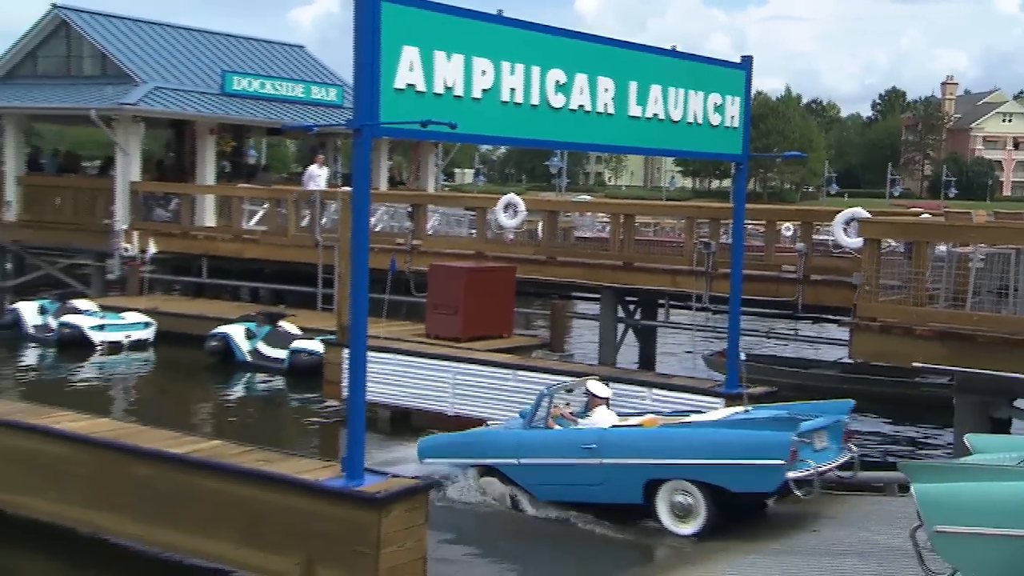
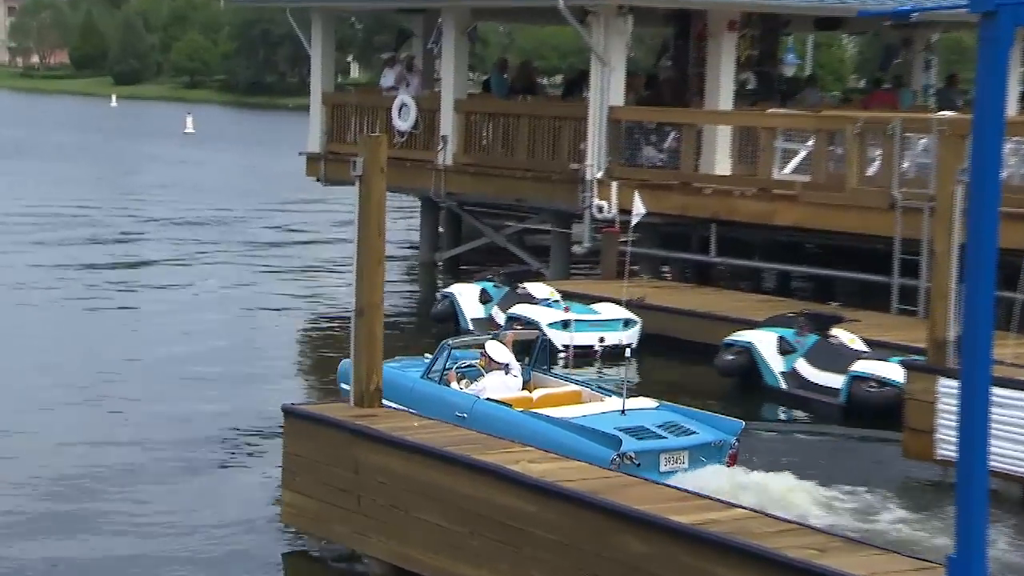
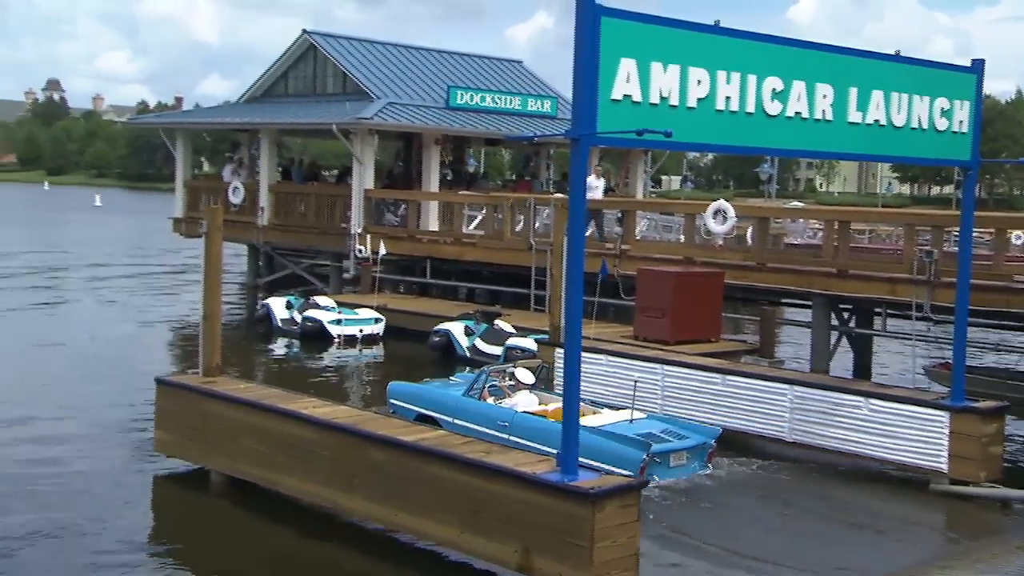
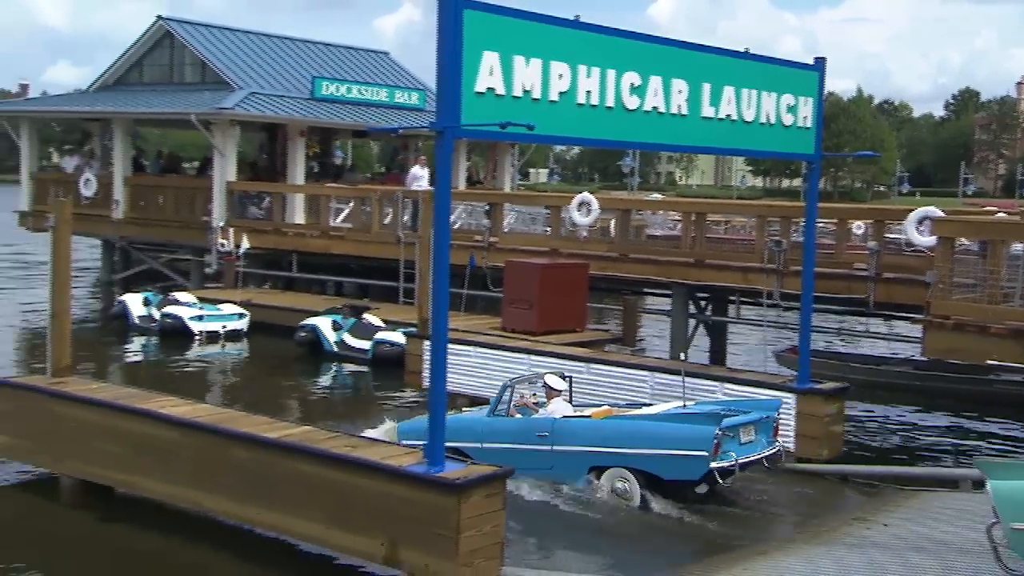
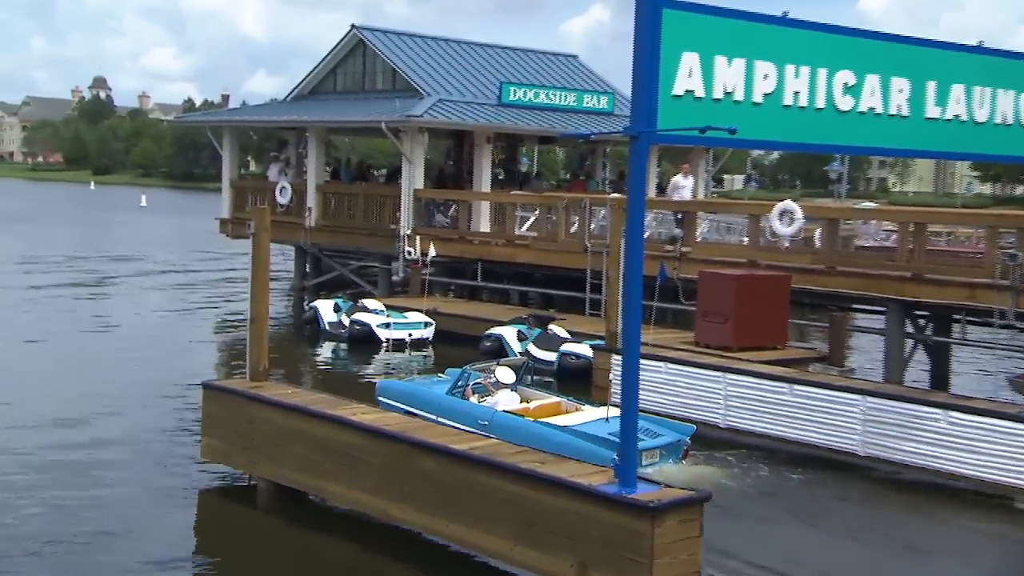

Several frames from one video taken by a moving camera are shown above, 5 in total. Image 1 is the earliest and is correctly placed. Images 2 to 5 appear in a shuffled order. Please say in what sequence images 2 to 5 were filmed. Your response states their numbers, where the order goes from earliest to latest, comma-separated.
4, 3, 5, 2
